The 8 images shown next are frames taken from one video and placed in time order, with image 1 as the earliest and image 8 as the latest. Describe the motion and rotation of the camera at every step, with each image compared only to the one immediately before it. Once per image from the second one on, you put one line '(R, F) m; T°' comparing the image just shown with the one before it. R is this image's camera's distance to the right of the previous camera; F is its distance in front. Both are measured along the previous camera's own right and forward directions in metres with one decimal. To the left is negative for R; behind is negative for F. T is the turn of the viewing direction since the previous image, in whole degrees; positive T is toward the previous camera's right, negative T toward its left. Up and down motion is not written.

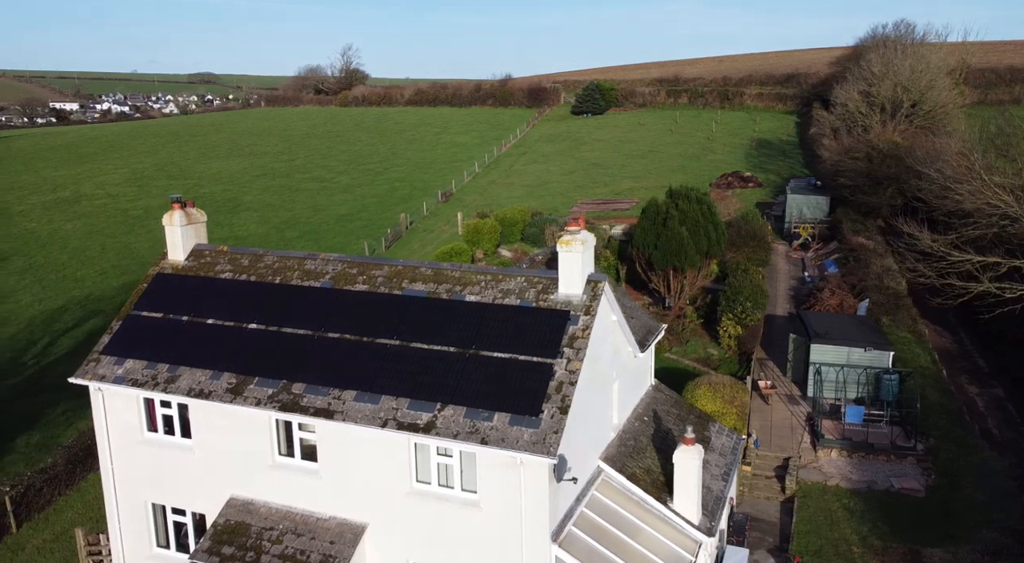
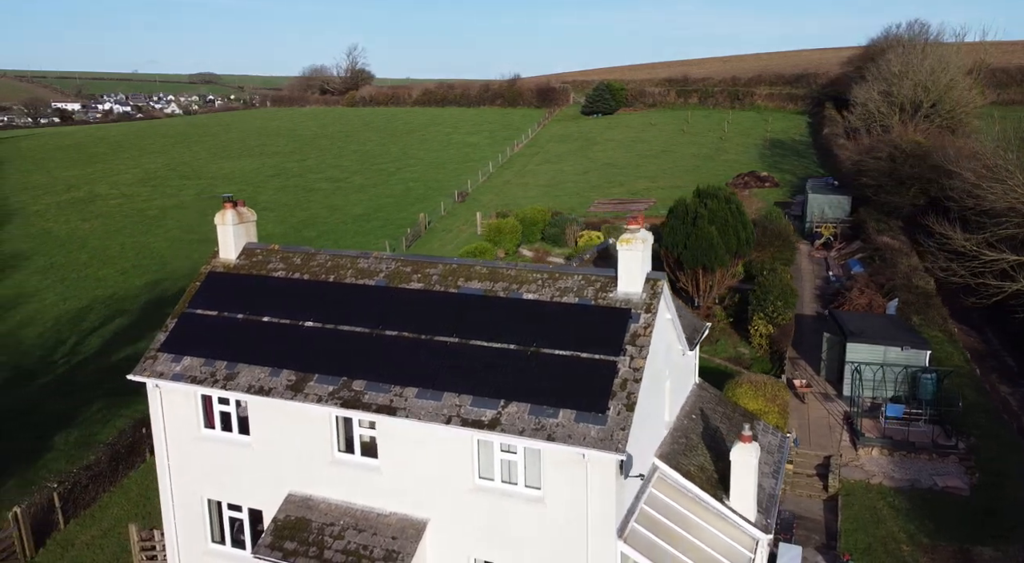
(-1.6, -0.2) m; 0°
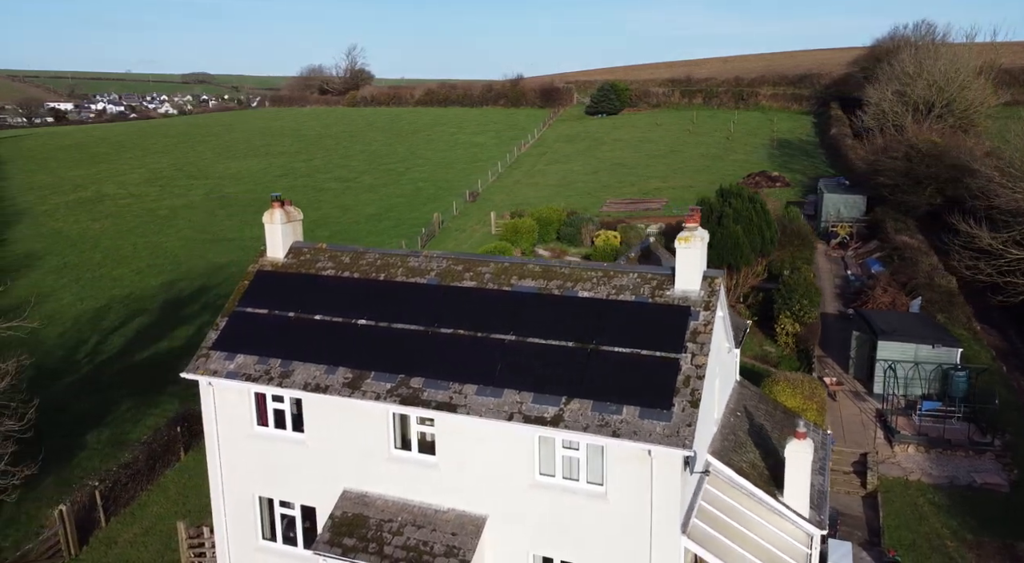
(-1.7, -0.2) m; +1°
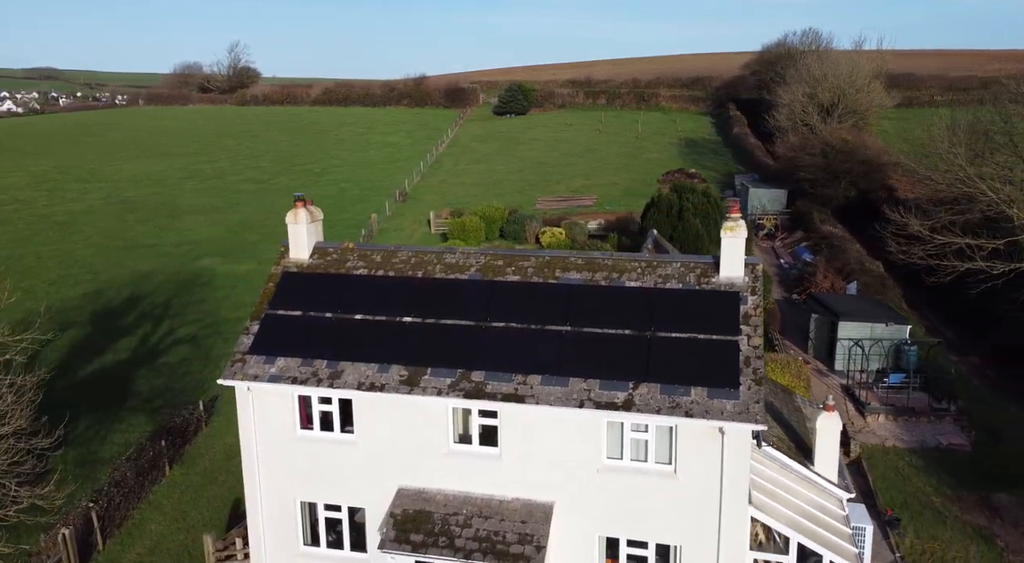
(-5.0, -0.3) m; +9°
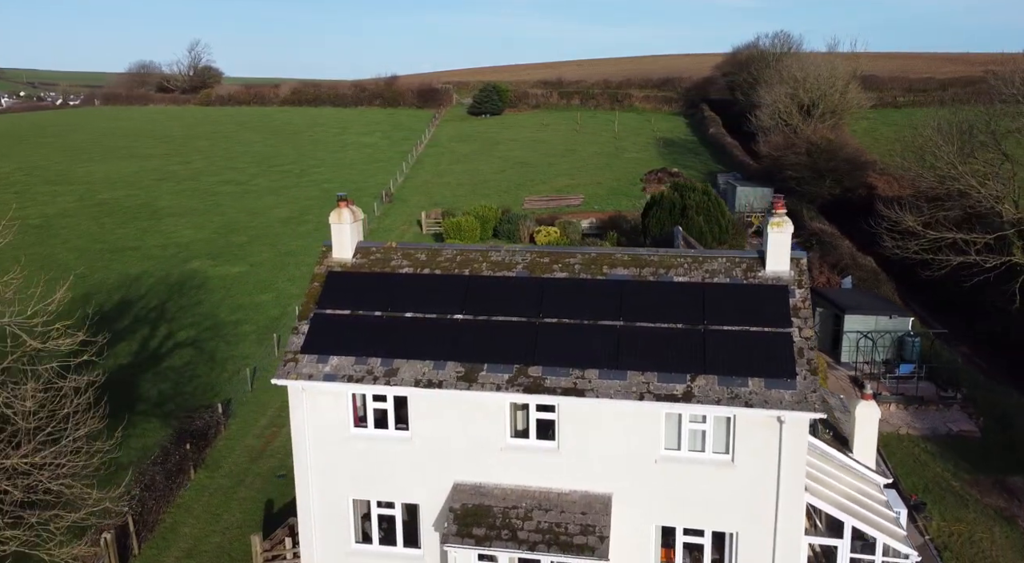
(-2.8, -0.3) m; +3°
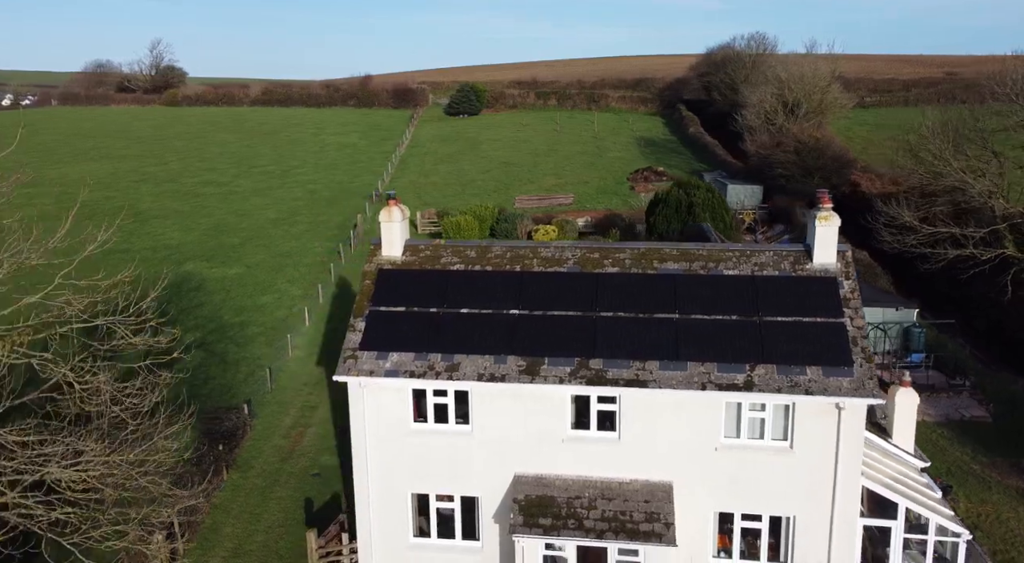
(-2.9, -0.4) m; +3°
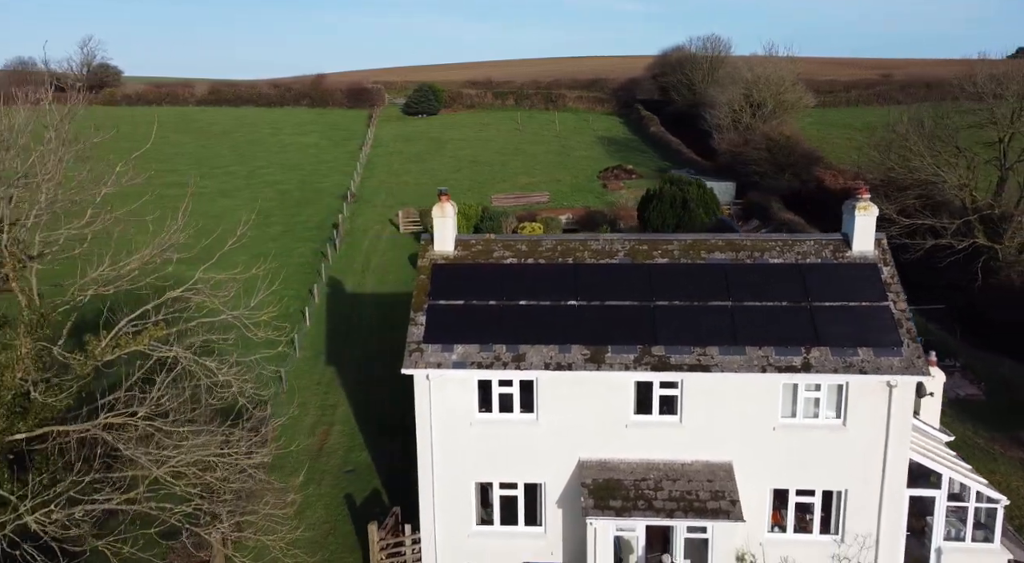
(-3.9, -0.6) m; +5°
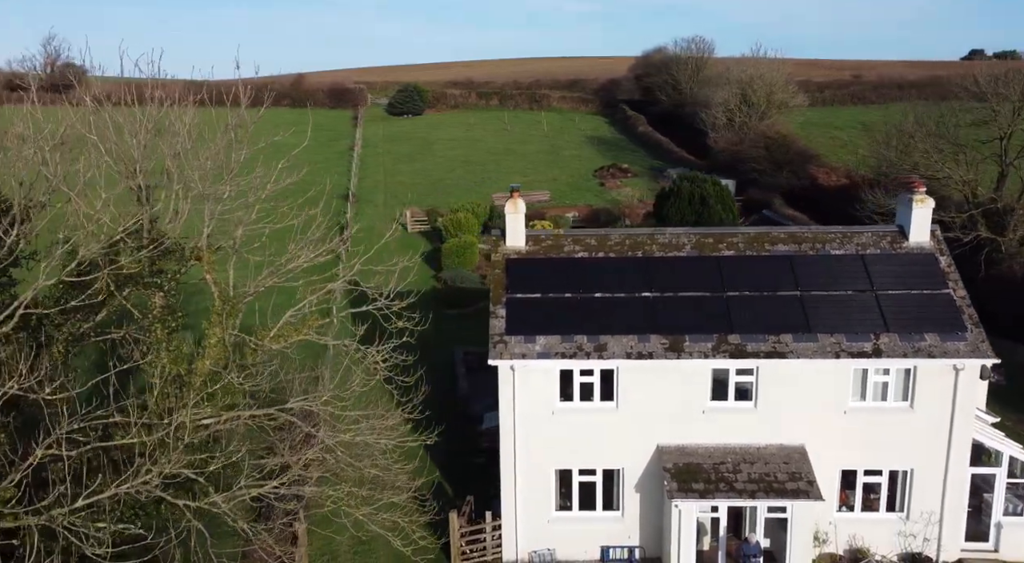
(-3.8, -0.6) m; +3°
